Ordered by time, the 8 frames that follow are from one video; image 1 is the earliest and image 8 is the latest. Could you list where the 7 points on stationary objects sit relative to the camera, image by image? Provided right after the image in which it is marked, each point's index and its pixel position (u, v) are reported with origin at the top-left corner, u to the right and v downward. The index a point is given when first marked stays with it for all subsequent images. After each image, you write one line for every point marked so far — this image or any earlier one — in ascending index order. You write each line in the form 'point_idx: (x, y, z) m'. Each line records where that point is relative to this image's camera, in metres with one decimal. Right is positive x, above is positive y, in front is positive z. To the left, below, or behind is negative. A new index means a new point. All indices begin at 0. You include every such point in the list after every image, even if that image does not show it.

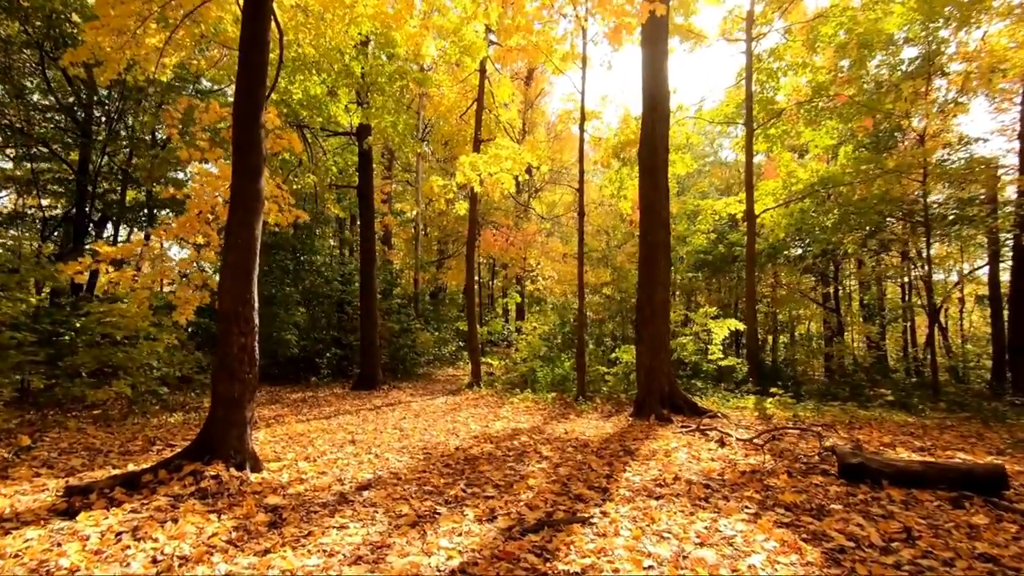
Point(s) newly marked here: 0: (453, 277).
0: (-2.4, +0.4, +19.3) m
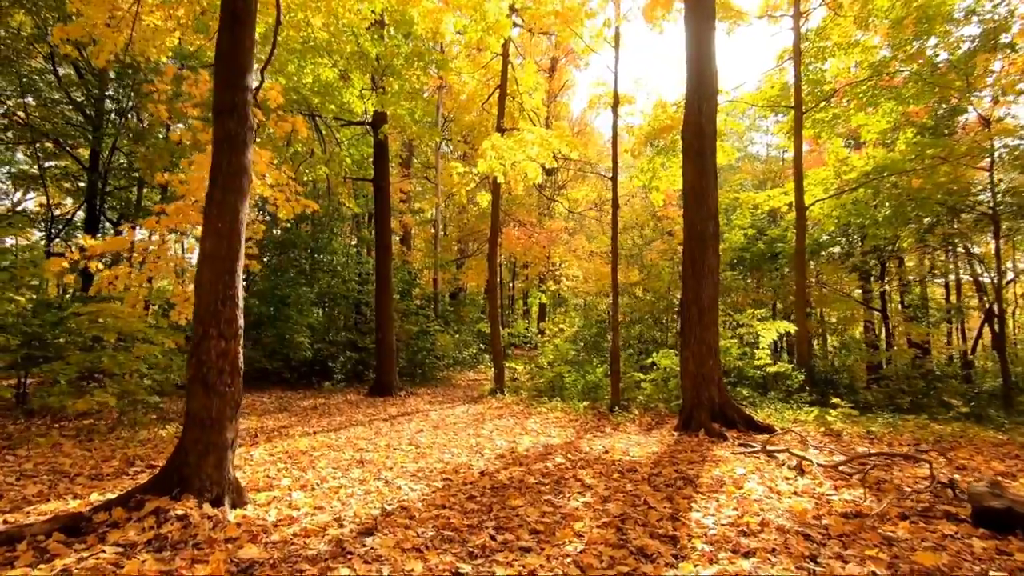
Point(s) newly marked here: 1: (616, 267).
0: (-1.5, +0.4, +18.5) m
1: (+2.3, +0.5, +10.9) m
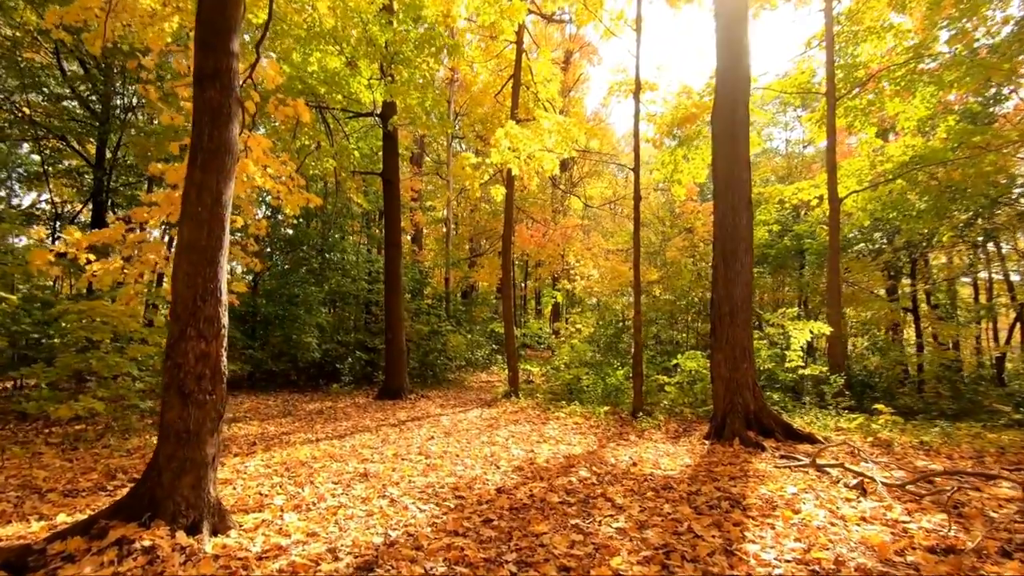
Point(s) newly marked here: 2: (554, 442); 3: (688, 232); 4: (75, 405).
0: (-1.0, +0.5, +18.0) m
1: (+2.6, +0.5, +10.3) m
2: (+0.6, -2.1, +6.8) m
3: (+5.2, +1.6, +14.5) m
4: (-5.0, -1.3, +5.7) m
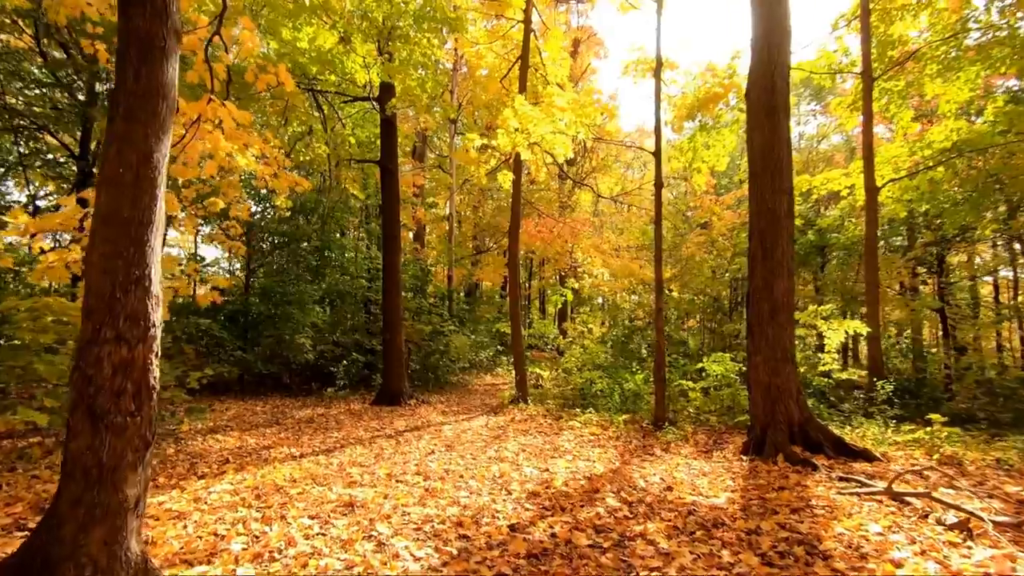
0: (-0.8, +0.5, +17.2) m
1: (+2.8, +0.6, +9.5) m
2: (+0.7, -2.1, +6.0) m
3: (+5.3, +1.7, +13.7) m
4: (-4.9, -1.3, +4.9) m
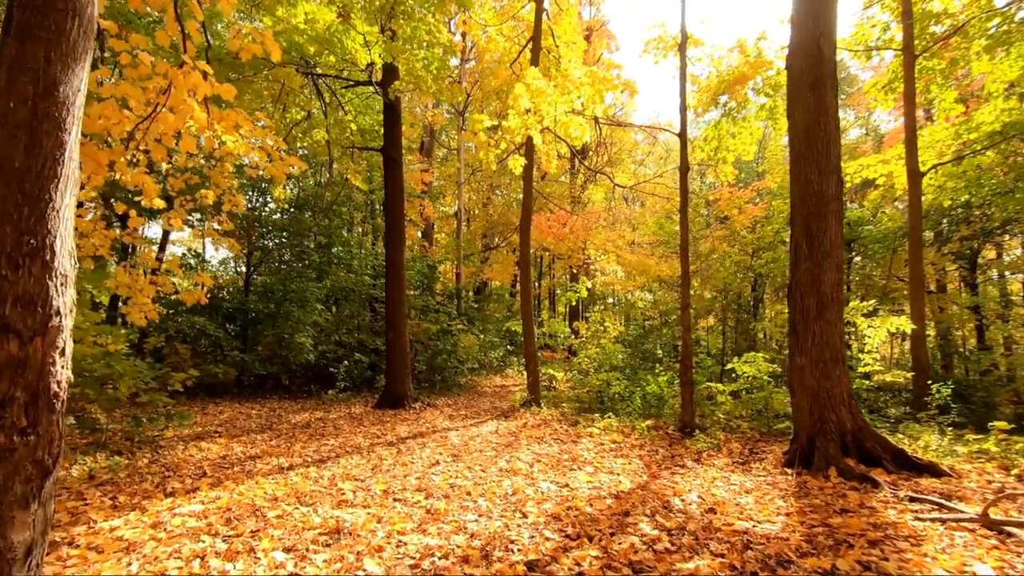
0: (-0.4, +0.6, +16.6) m
1: (+3.0, +0.7, +8.8) m
2: (+0.9, -2.0, +5.3) m
3: (+5.6, +1.7, +12.9) m
4: (-4.8, -1.2, +4.3) m
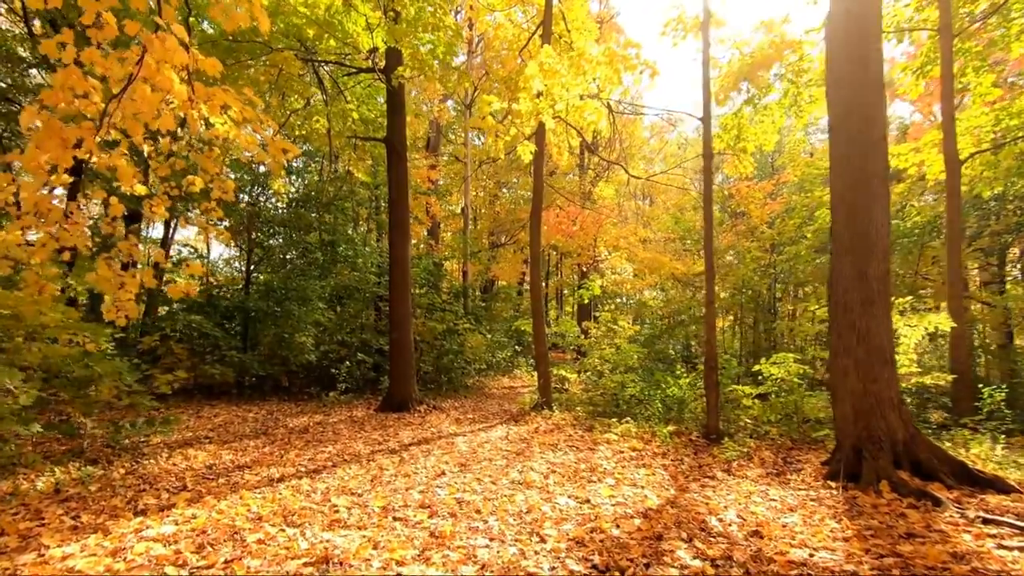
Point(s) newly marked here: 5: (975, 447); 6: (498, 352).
0: (-0.2, +0.7, +16.1) m
1: (+3.2, +0.7, +8.3) m
2: (+1.0, -1.9, +4.8) m
3: (+5.9, +1.8, +12.4) m
4: (-4.6, -1.1, +3.9) m
5: (+5.2, -1.8, +5.6) m
6: (-0.4, -1.9, +14.8) m
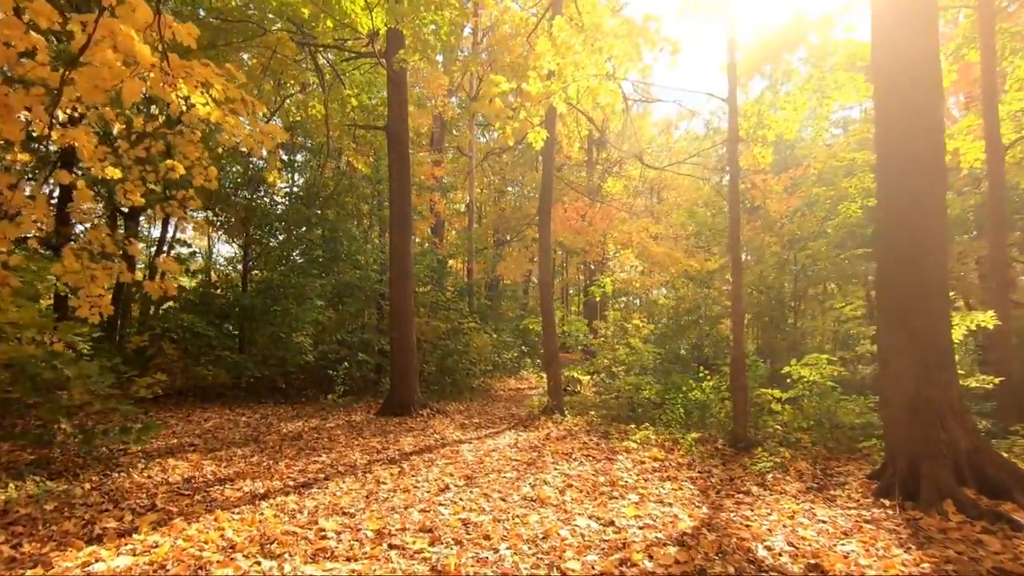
0: (+0.1, +0.7, +15.6) m
1: (+3.3, +0.8, +7.7) m
2: (+1.1, -1.8, +4.3) m
3: (+6.0, +1.9, +11.8) m
4: (-4.6, -1.1, +3.4) m
5: (+5.3, -1.7, +5.0) m
6: (-0.2, -1.9, +14.2) m
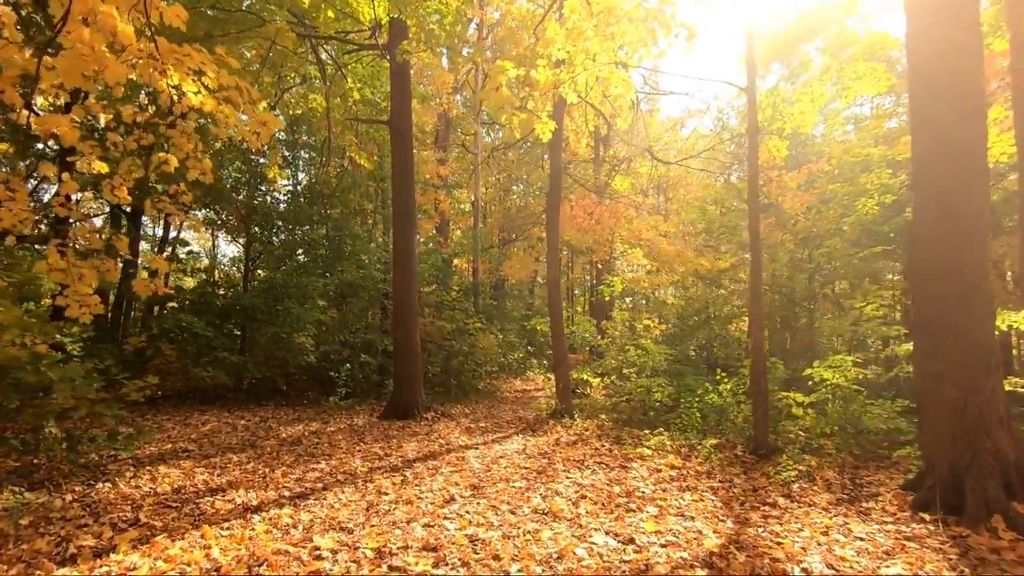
0: (+0.2, +0.7, +15.3) m
1: (+3.4, +0.8, +7.4) m
2: (+1.2, -1.8, +4.0) m
3: (+6.2, +1.9, +11.4) m
4: (-4.5, -1.1, +3.2) m
5: (+5.4, -1.7, +4.7) m
6: (0.0, -1.8, +14.0) m
